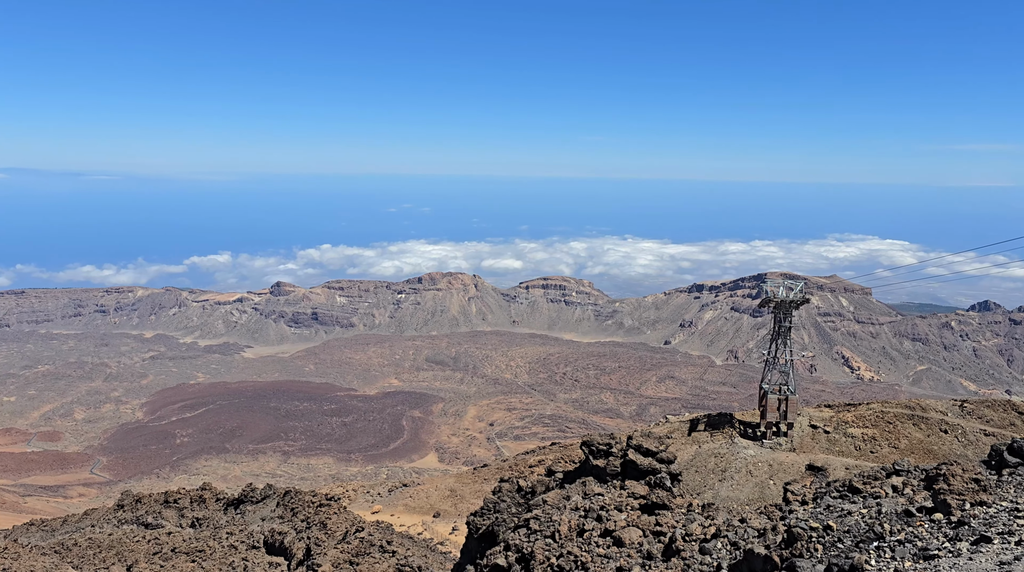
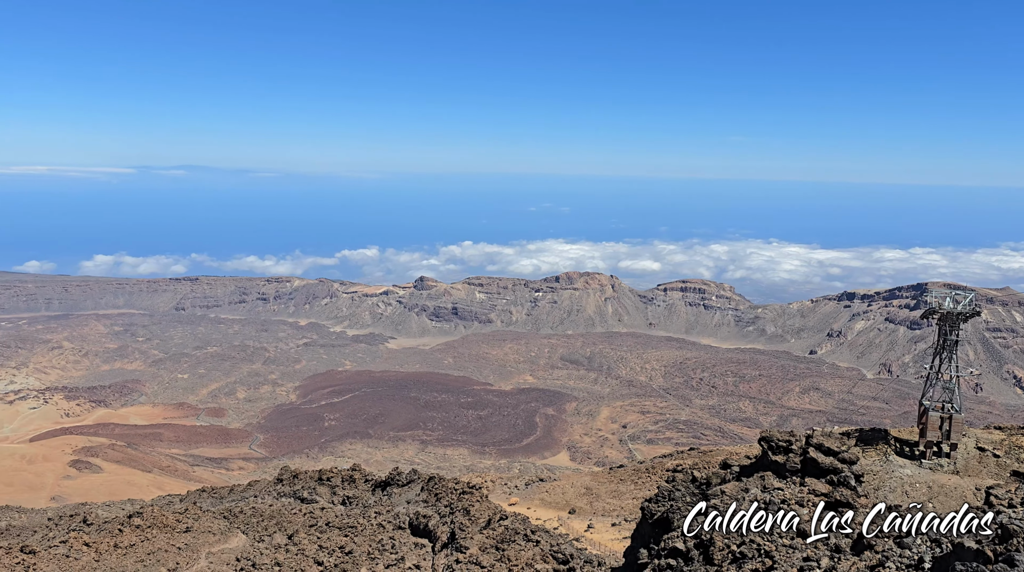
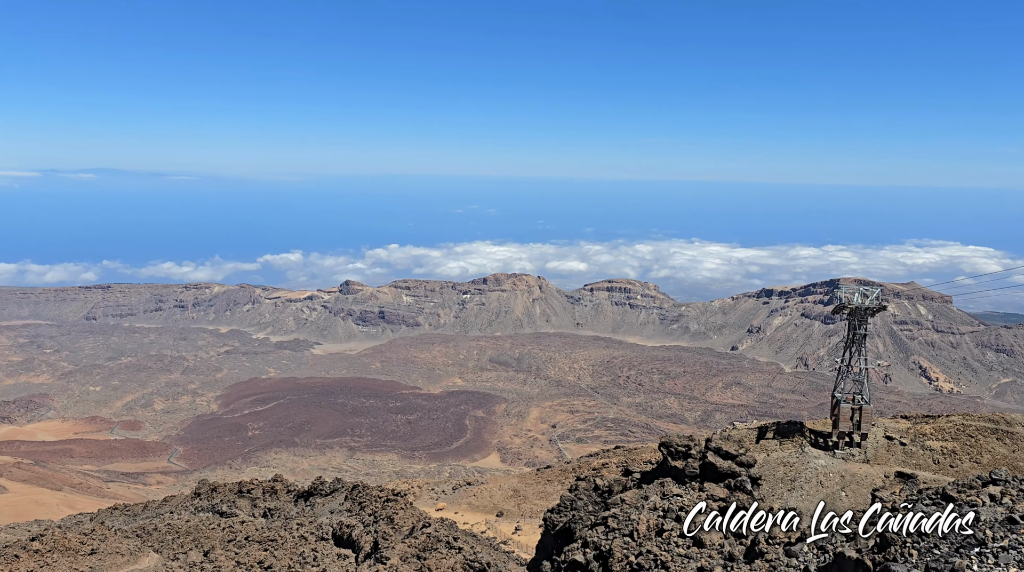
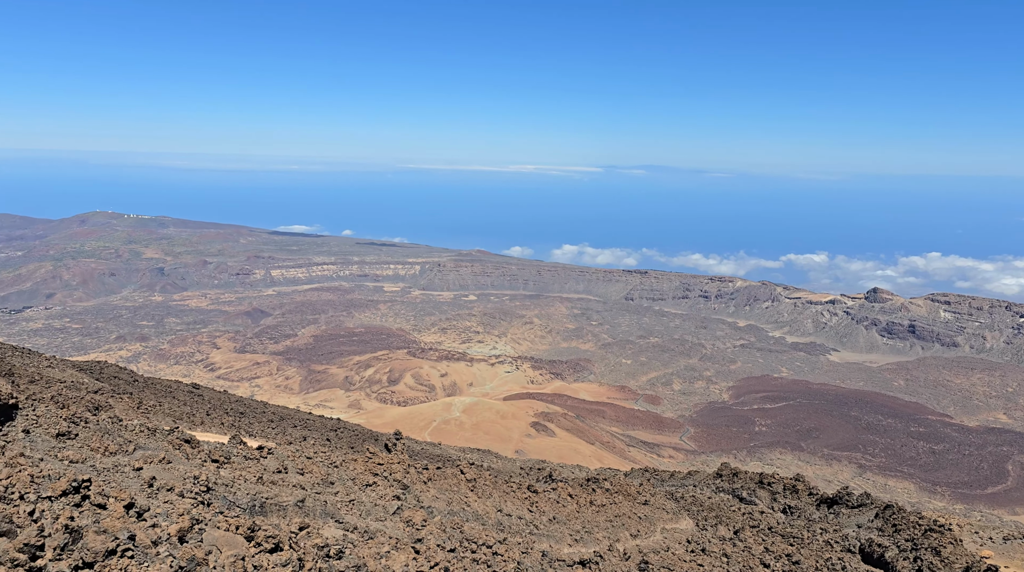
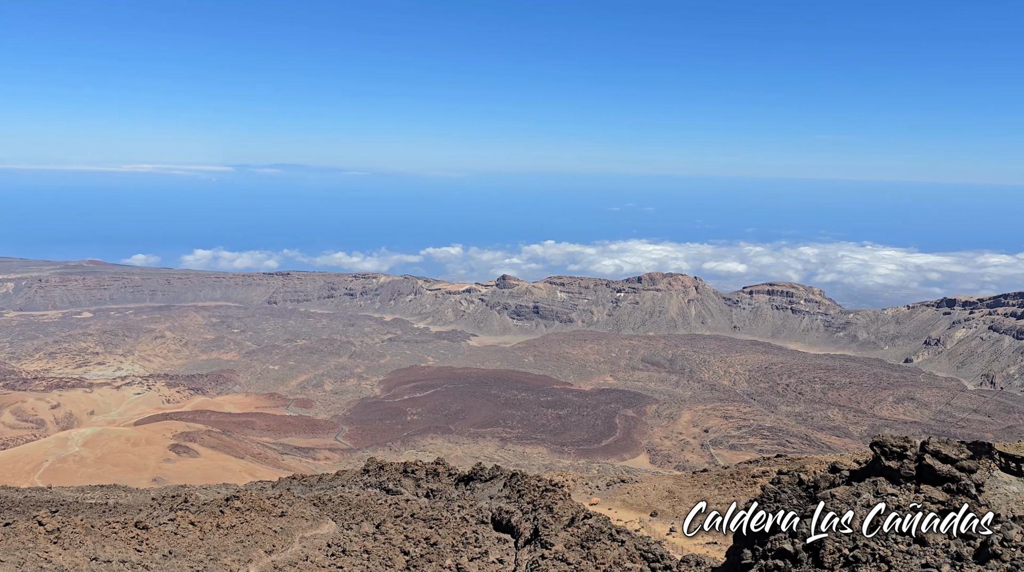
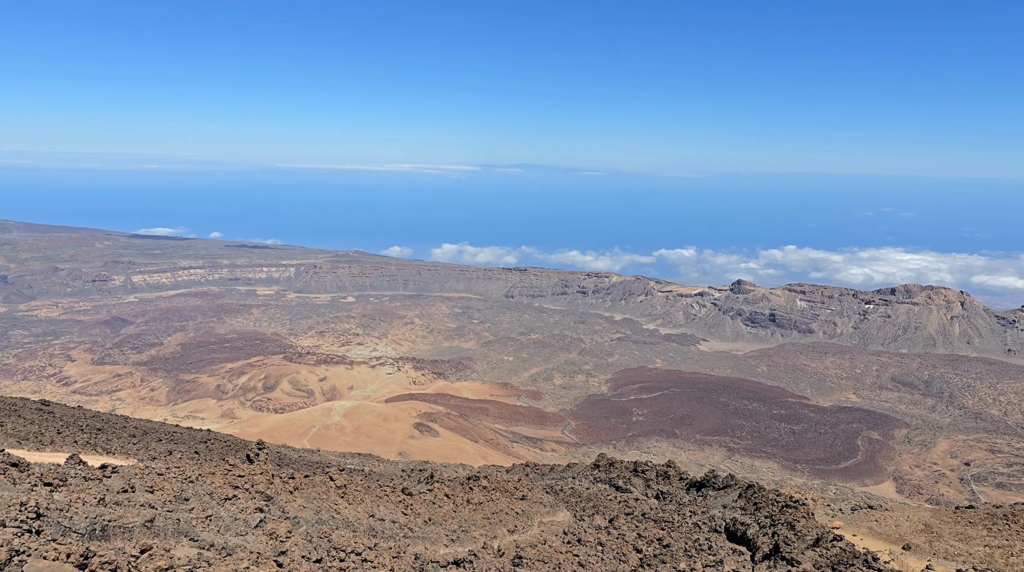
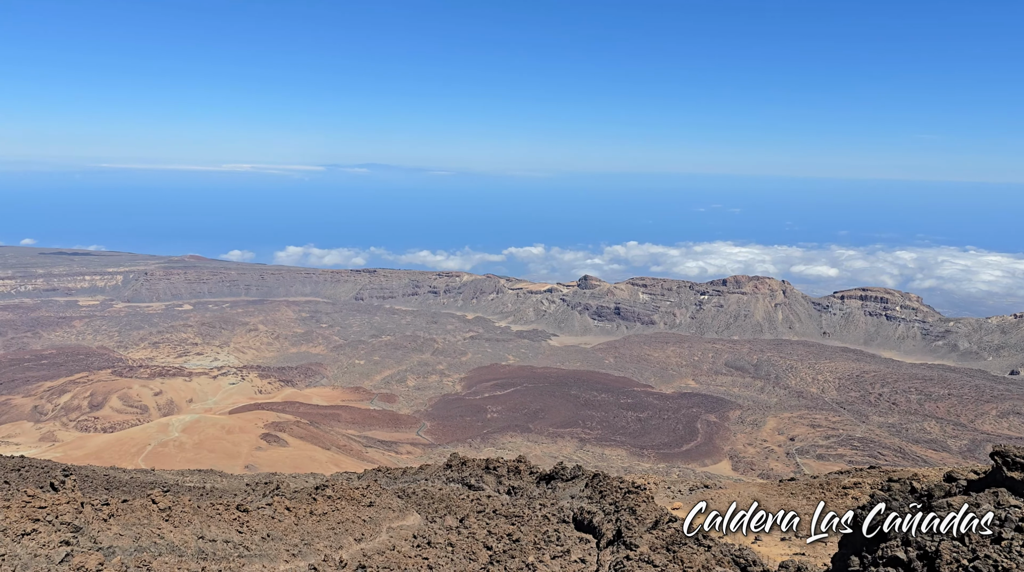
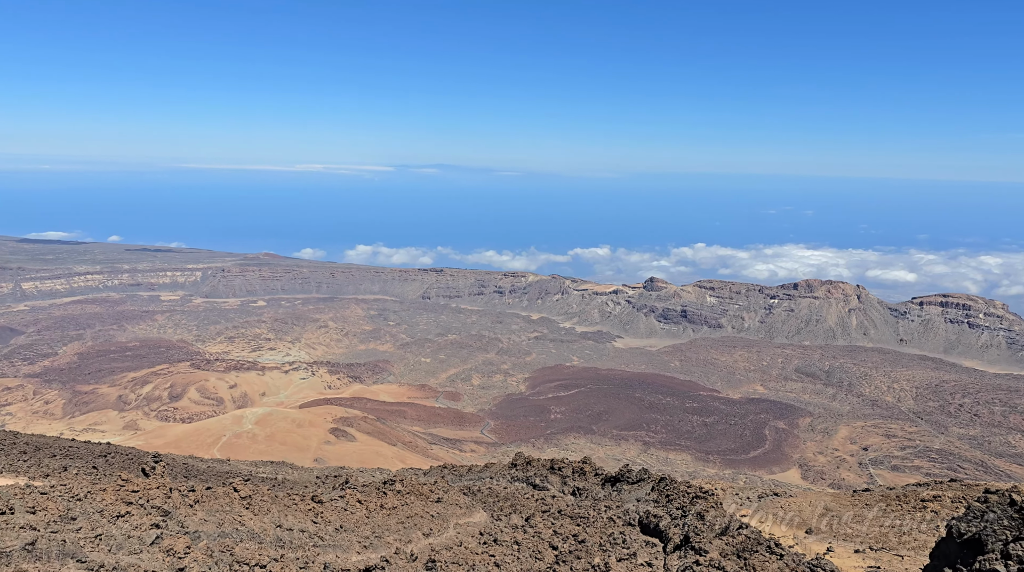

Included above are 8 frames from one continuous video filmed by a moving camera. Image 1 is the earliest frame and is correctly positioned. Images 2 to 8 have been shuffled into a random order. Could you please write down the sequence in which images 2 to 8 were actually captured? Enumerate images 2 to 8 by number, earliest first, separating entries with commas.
3, 2, 5, 7, 8, 6, 4
